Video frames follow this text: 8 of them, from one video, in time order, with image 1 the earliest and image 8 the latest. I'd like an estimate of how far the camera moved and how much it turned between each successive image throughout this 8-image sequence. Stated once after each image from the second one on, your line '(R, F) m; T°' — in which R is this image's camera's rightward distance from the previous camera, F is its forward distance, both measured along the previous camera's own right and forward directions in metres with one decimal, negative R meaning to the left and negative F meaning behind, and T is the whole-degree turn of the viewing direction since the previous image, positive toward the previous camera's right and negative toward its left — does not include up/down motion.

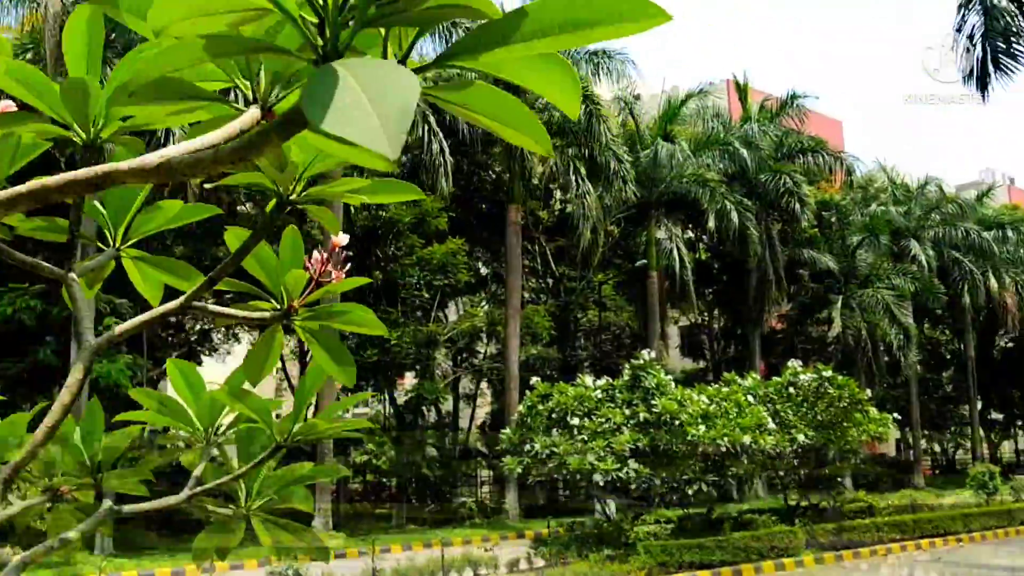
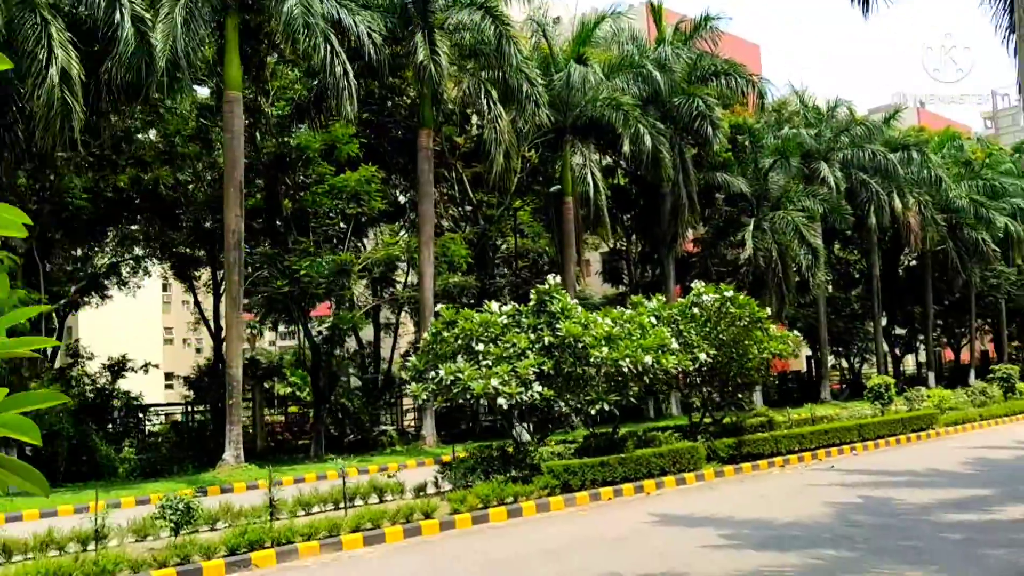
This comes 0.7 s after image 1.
(+0.4, +0.1) m; +5°
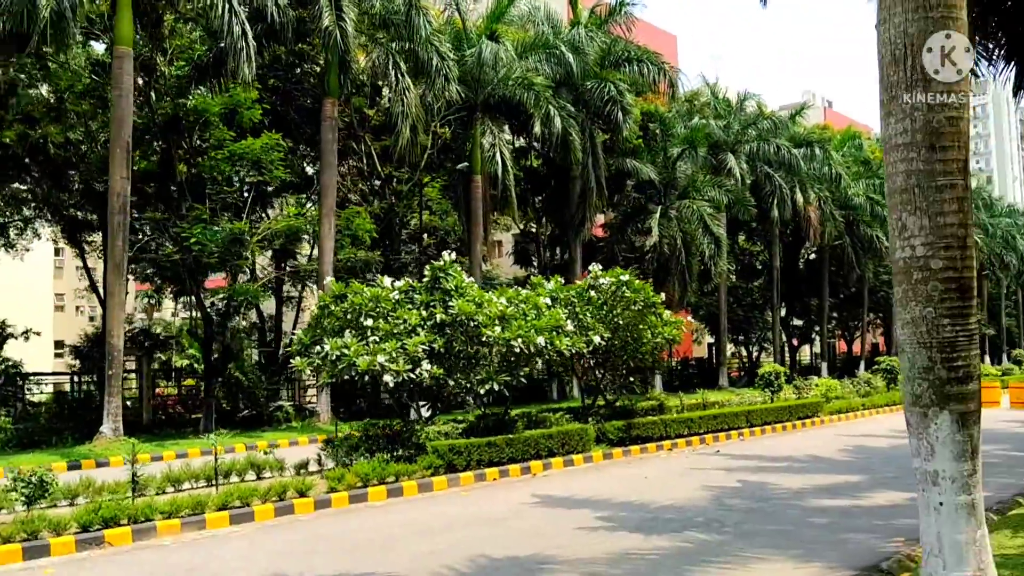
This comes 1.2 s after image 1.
(+0.3, +0.2) m; +6°
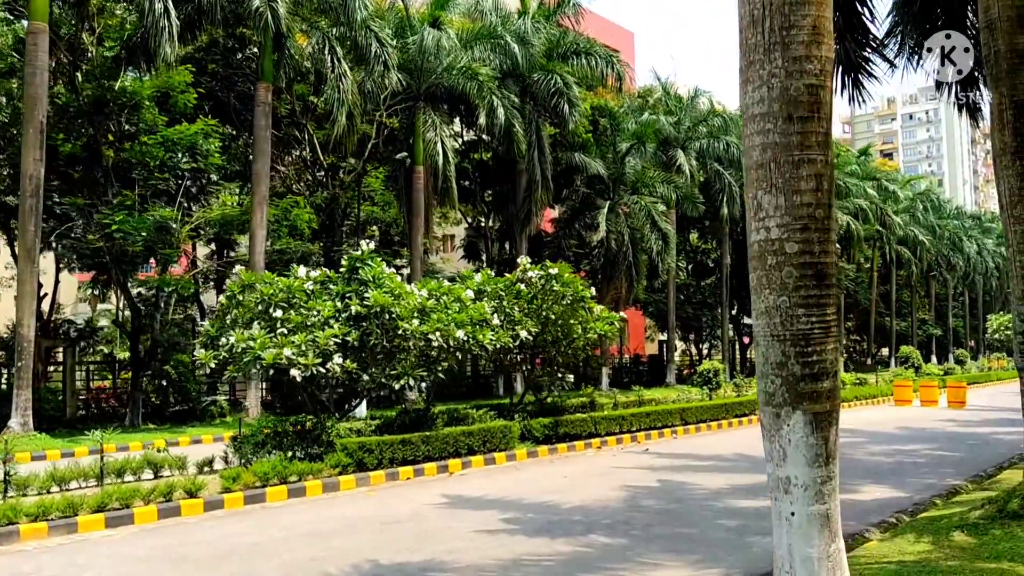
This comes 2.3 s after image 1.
(+0.6, +0.4) m; +2°
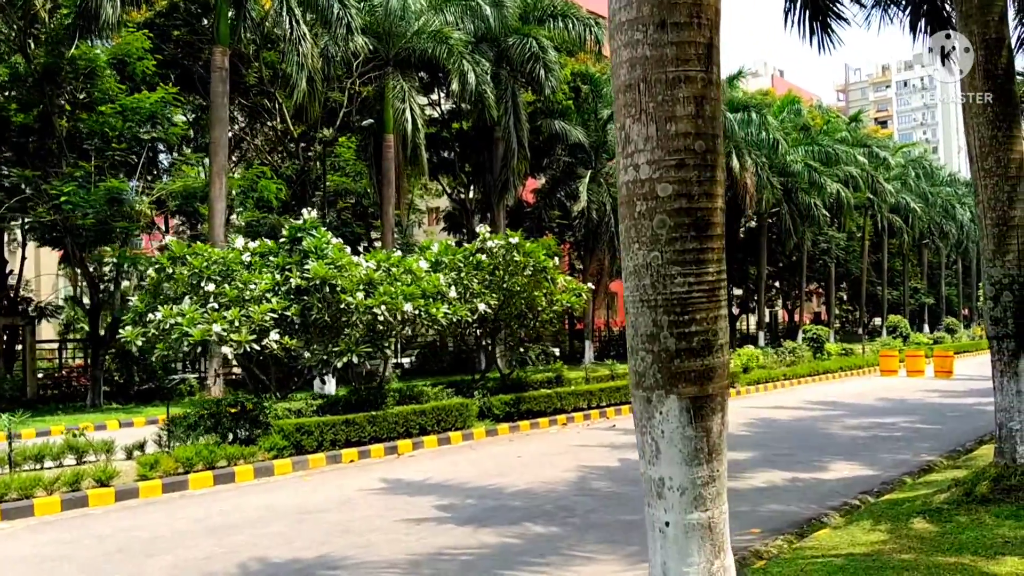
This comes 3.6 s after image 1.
(+0.6, +0.7) m; 0°
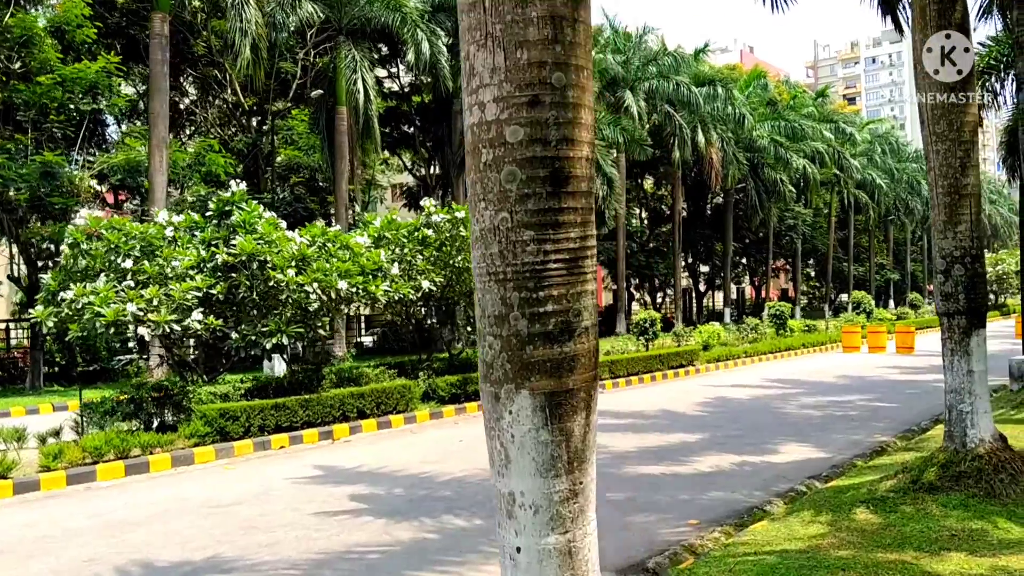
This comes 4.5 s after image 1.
(+0.4, +0.5) m; +2°
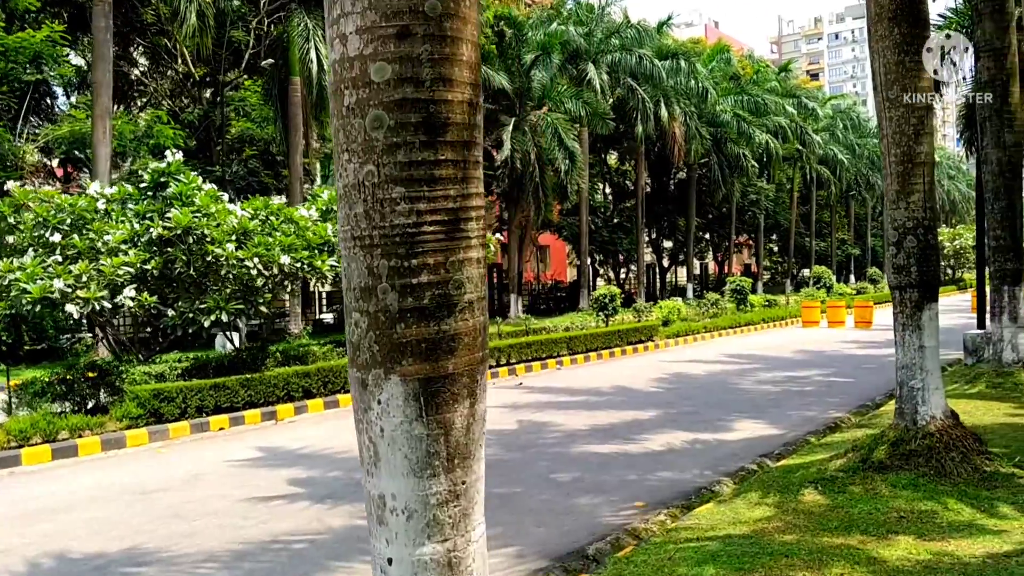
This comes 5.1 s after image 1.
(+0.2, +0.3) m; +2°
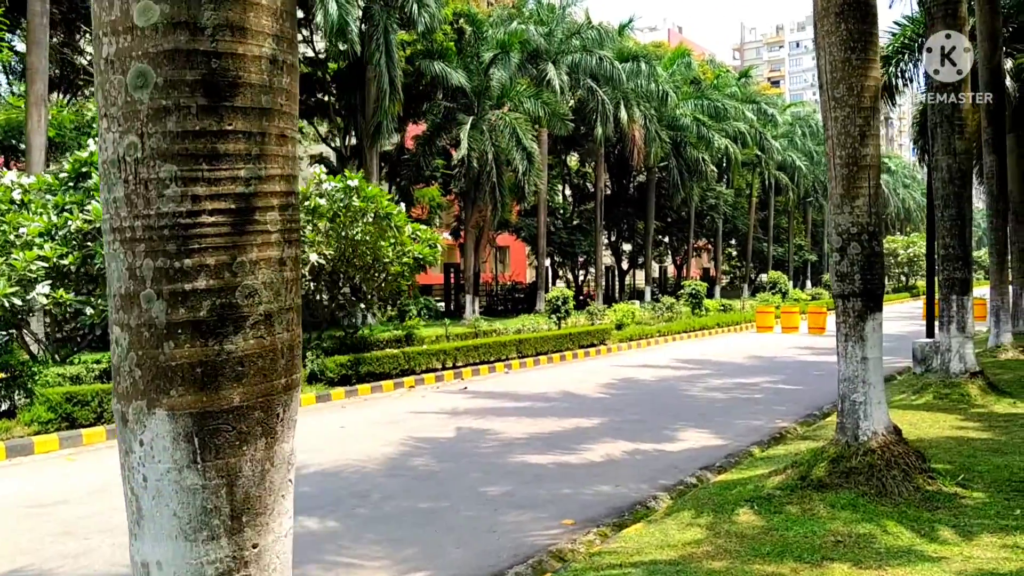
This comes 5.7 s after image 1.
(+0.2, +0.4) m; +2°
